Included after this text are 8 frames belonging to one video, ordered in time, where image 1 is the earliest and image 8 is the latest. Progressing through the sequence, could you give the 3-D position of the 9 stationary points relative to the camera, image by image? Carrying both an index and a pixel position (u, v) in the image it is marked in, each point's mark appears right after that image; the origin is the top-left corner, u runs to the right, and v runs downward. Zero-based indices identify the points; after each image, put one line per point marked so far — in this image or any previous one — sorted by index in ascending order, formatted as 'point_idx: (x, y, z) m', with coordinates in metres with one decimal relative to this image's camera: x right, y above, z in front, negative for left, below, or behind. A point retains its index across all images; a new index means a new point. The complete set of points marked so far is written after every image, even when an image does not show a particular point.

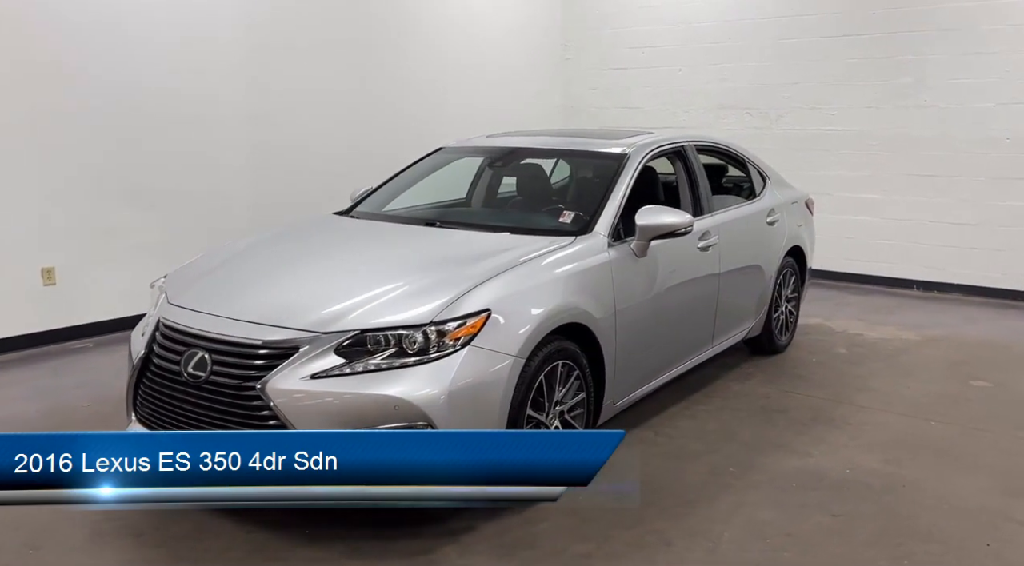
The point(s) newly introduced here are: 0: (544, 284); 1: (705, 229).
0: (+0.1, 0.0, +2.8) m
1: (+0.9, +0.3, +3.9) m
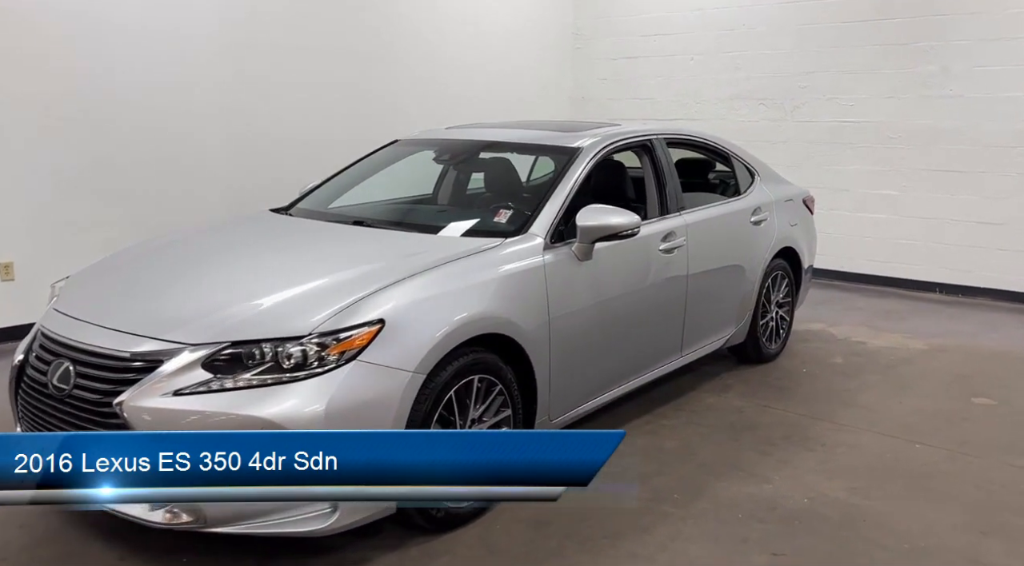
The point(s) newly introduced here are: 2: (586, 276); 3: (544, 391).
0: (-0.2, 0.0, +2.6) m
1: (+0.7, +0.2, +3.6) m
2: (+0.3, 0.0, +3.1) m
3: (+0.1, -0.4, +2.9) m
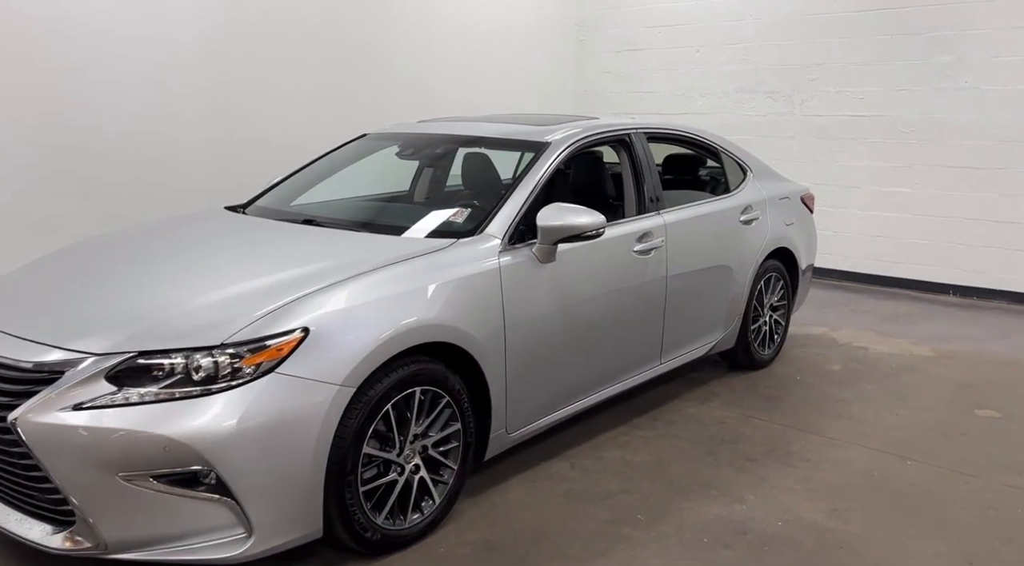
0: (-0.3, 0.0, +2.4) m
1: (+0.6, +0.2, +3.4) m
2: (+0.1, 0.0, +2.9) m
3: (0.0, -0.4, +2.7) m
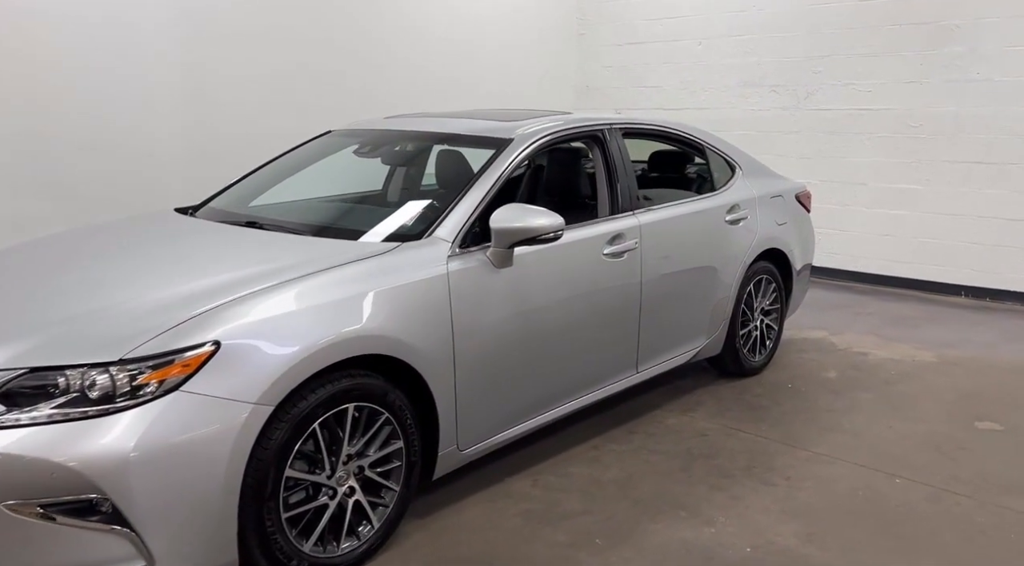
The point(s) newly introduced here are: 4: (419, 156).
0: (-0.5, -0.1, +2.2) m
1: (+0.4, +0.2, +3.2) m
2: (0.0, 0.0, +2.7) m
3: (-0.2, -0.4, +2.5) m
4: (-0.4, +0.5, +3.3) m
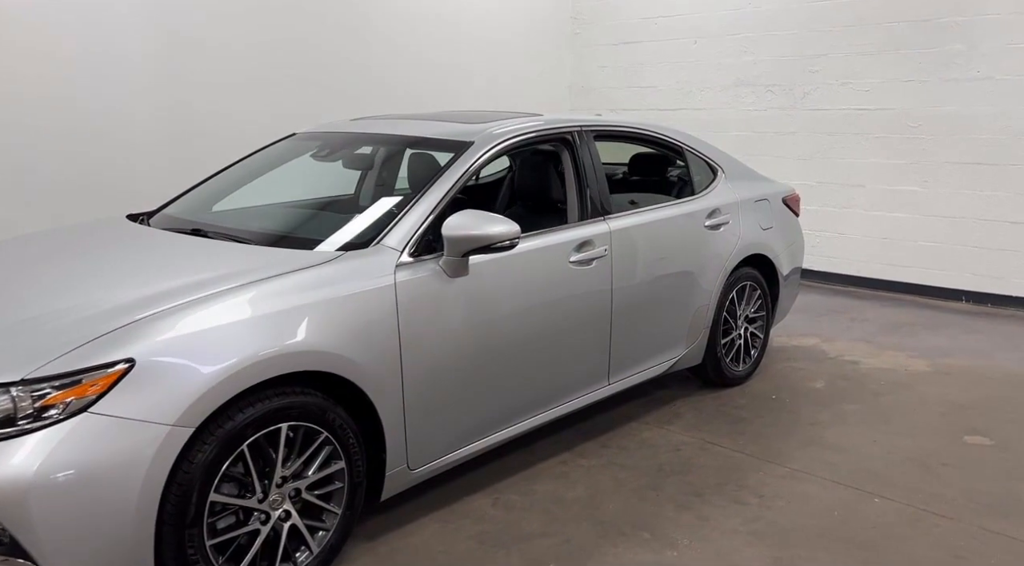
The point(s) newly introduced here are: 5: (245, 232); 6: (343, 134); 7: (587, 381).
0: (-0.7, -0.1, +2.1) m
1: (+0.3, +0.2, +3.1) m
2: (-0.2, 0.0, +2.6) m
3: (-0.3, -0.5, +2.4) m
4: (-0.5, +0.5, +3.2) m
5: (-0.9, +0.2, +2.9) m
6: (-0.7, +0.6, +3.5) m
7: (+0.3, -0.4, +3.2) m
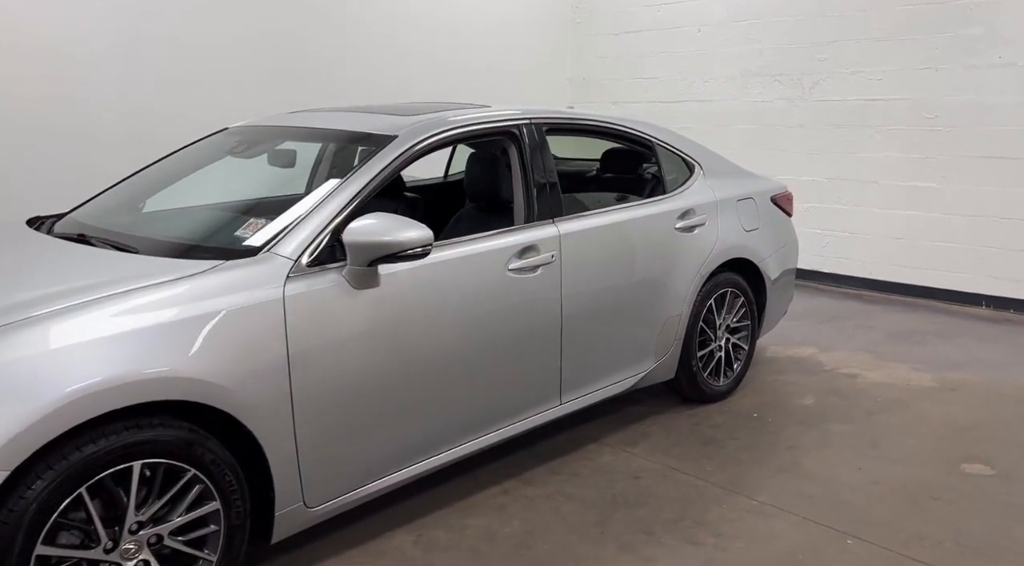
0: (-0.9, -0.1, +1.8) m
1: (+0.1, +0.1, +2.8) m
2: (-0.4, -0.1, +2.3) m
3: (-0.6, -0.5, +2.1) m
4: (-0.7, +0.5, +2.9) m
5: (-1.2, +0.1, +2.6) m
6: (-0.9, +0.6, +3.2) m
7: (+0.1, -0.4, +2.9) m
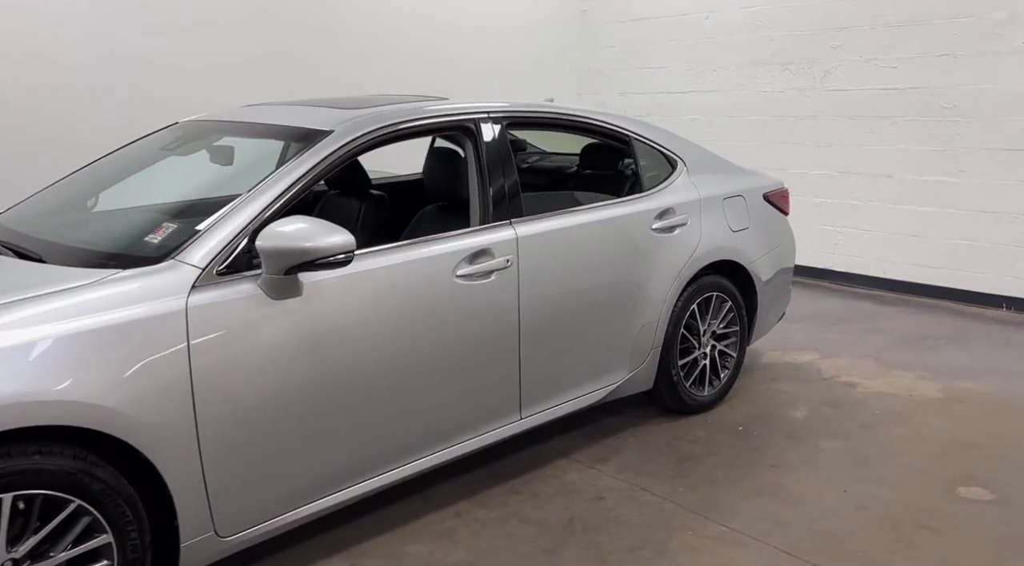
0: (-1.1, -0.2, +1.7) m
1: (-0.1, +0.1, +2.6) m
2: (-0.6, -0.1, +2.1) m
3: (-0.8, -0.5, +2.0) m
4: (-0.9, +0.4, +2.8) m
5: (-1.3, +0.1, +2.5) m
6: (-1.1, +0.6, +3.0) m
7: (-0.1, -0.4, +2.7) m
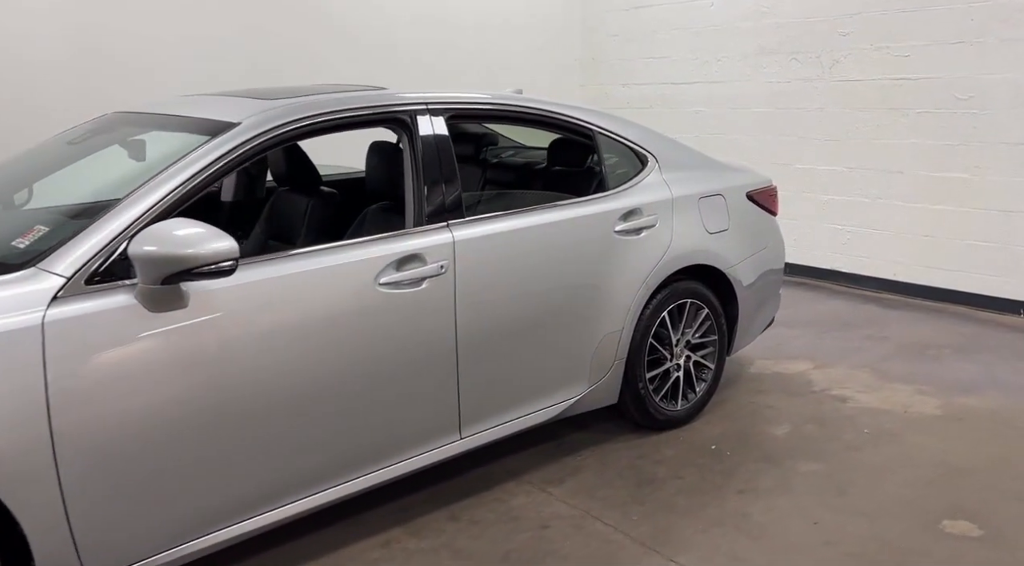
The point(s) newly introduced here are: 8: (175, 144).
0: (-1.3, -0.2, +1.5) m
1: (-0.3, +0.1, +2.3) m
2: (-0.8, -0.1, +1.9) m
3: (-1.0, -0.5, +1.7) m
4: (-1.1, +0.4, +2.5) m
5: (-1.5, +0.1, +2.3) m
6: (-1.2, +0.6, +2.8) m
7: (-0.3, -0.5, +2.4) m
8: (-1.0, +0.4, +2.3) m
